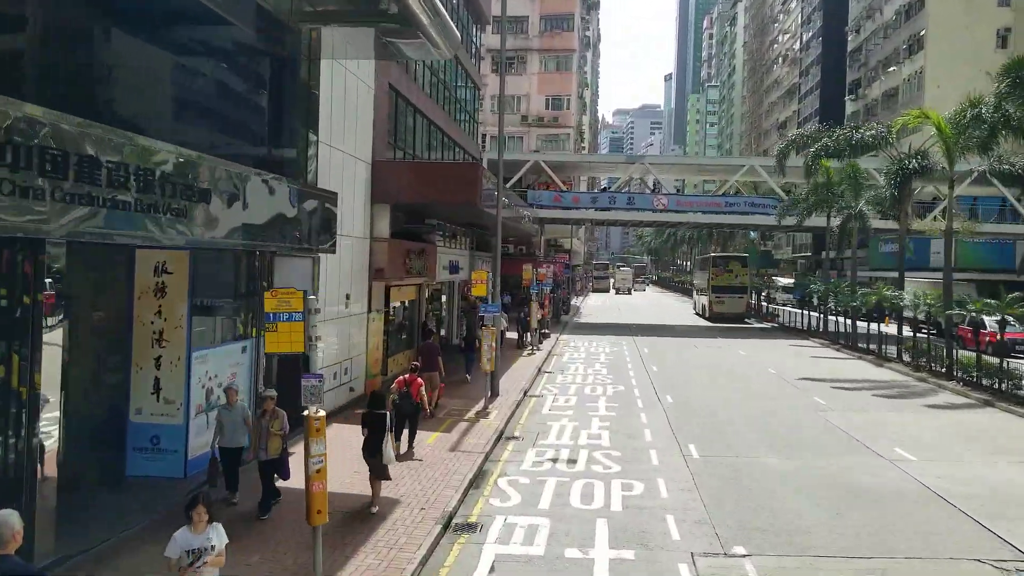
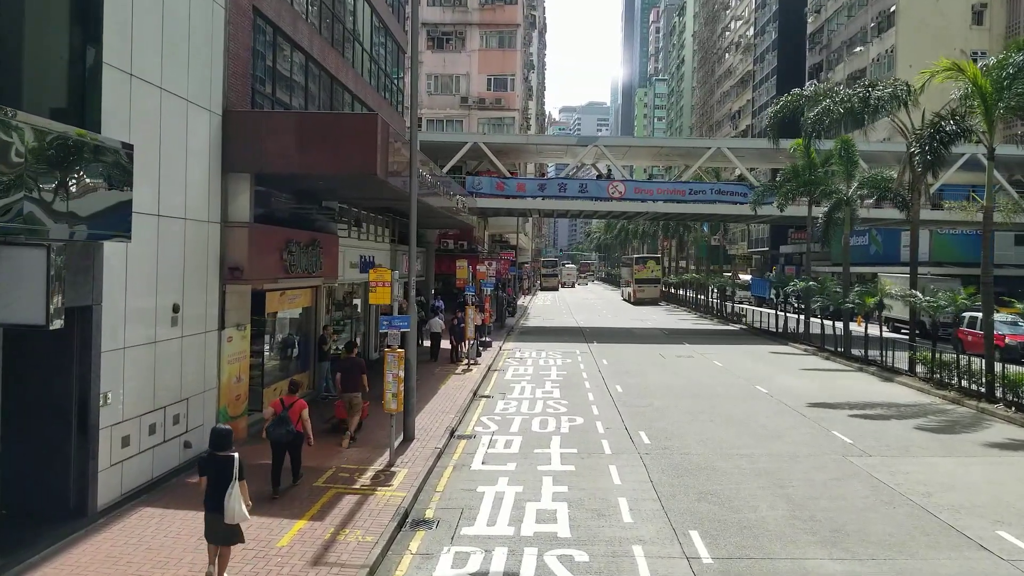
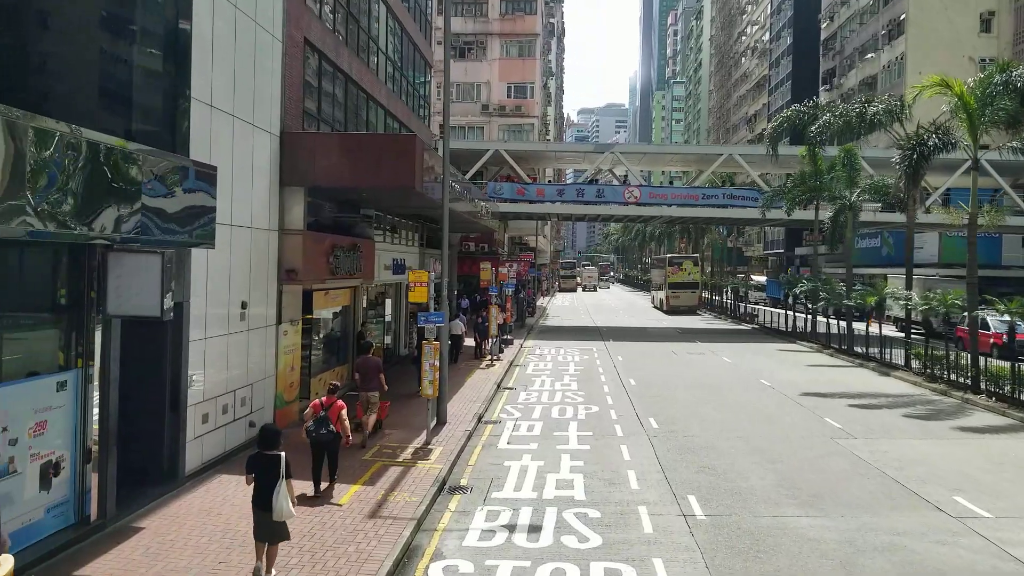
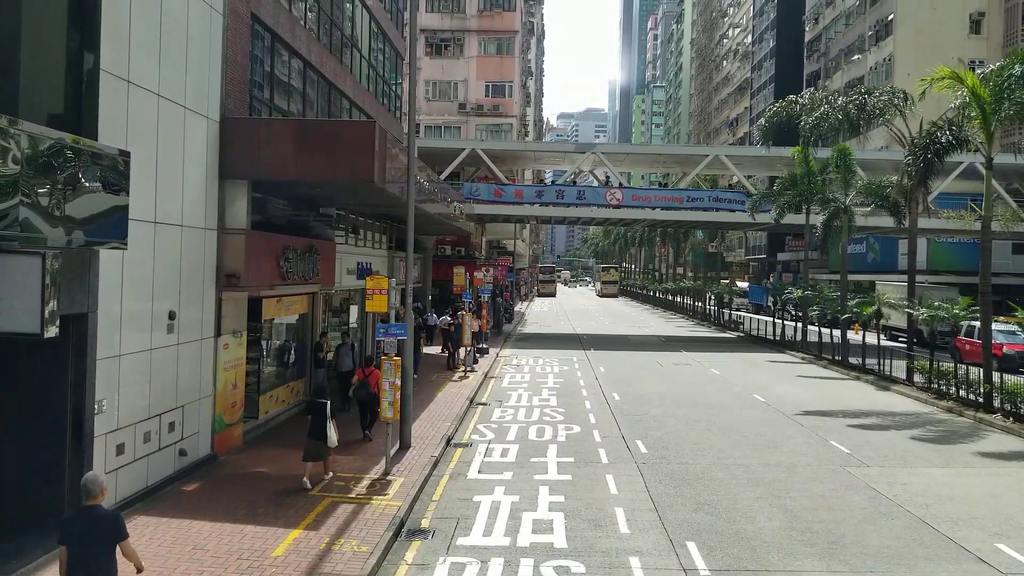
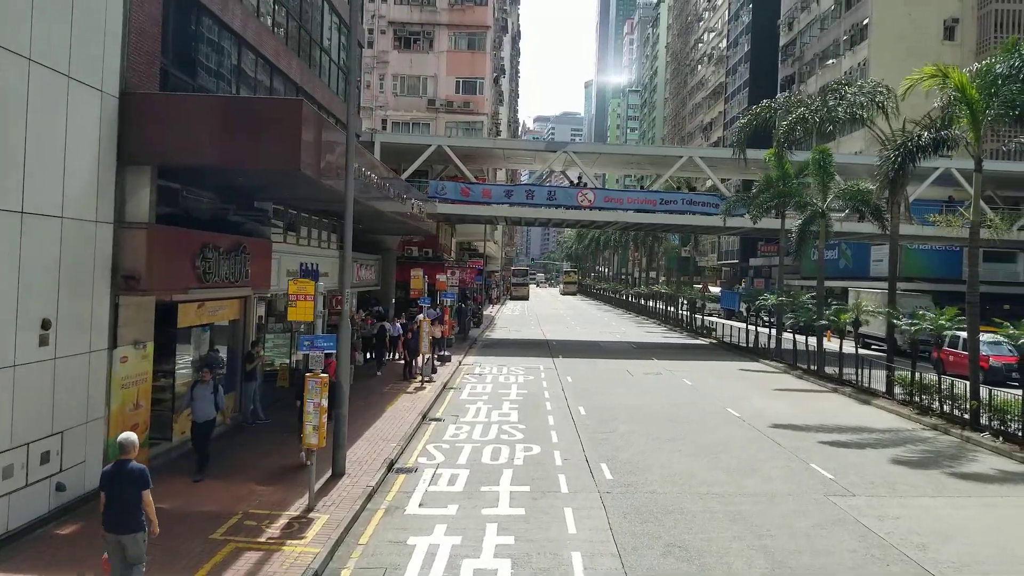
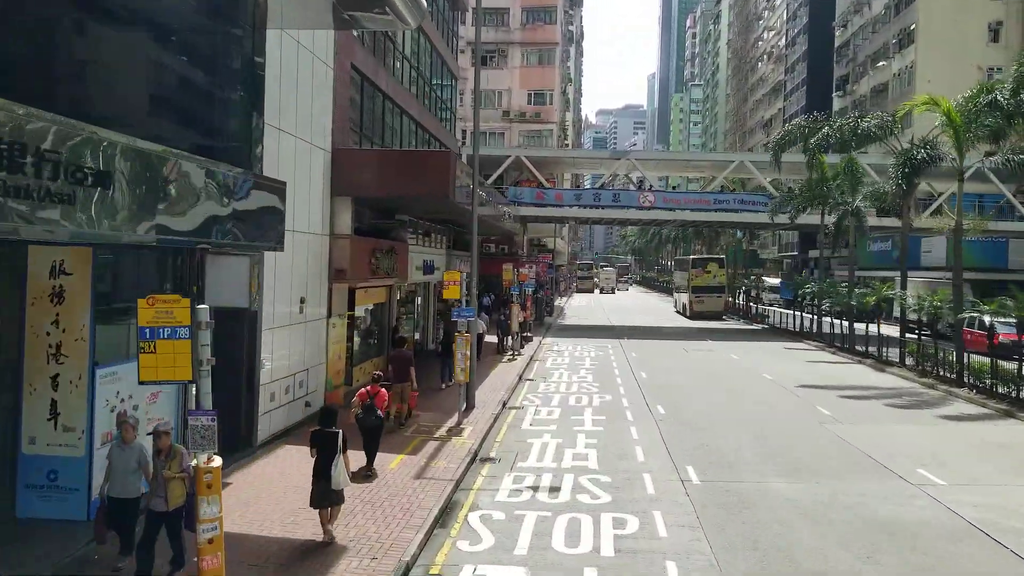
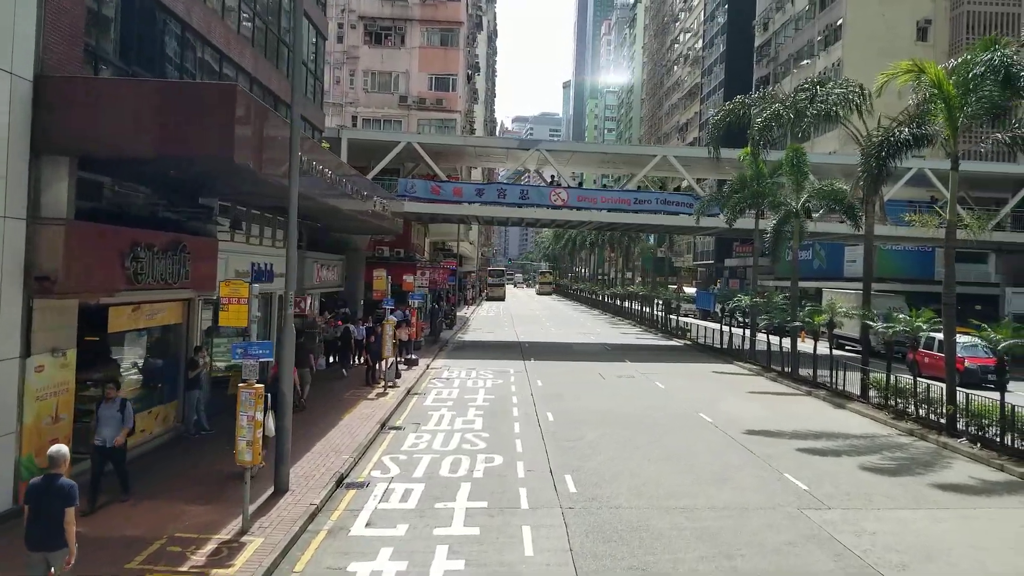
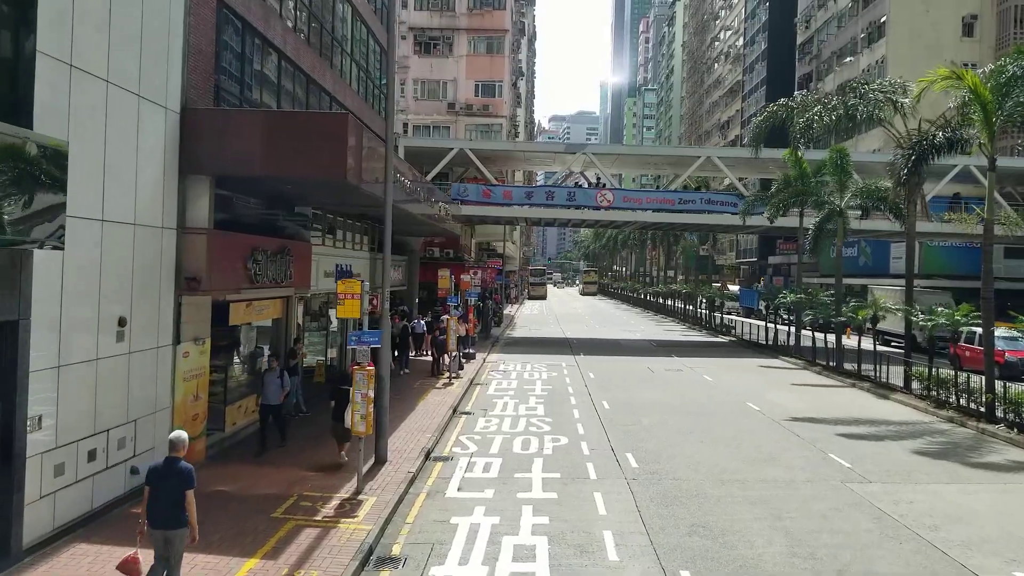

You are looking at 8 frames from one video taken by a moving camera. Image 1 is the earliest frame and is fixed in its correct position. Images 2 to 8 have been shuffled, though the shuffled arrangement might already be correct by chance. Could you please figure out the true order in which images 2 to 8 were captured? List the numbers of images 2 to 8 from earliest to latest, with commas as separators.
6, 3, 2, 4, 8, 5, 7
